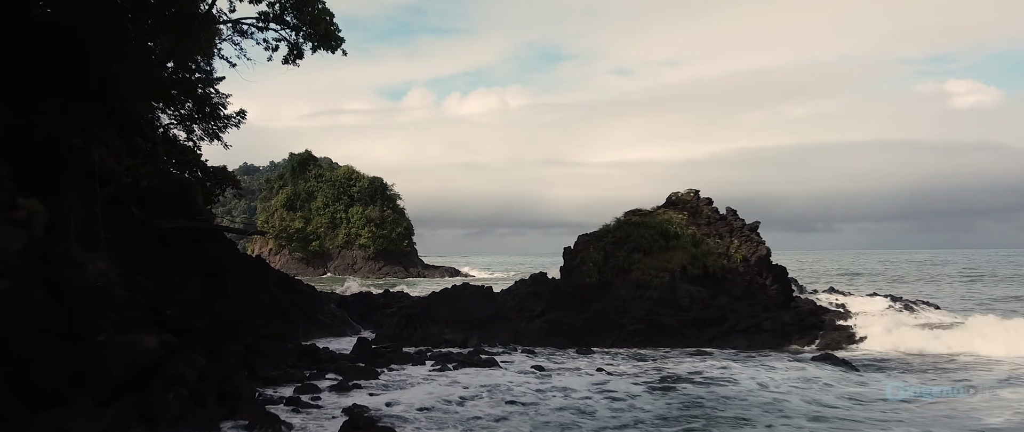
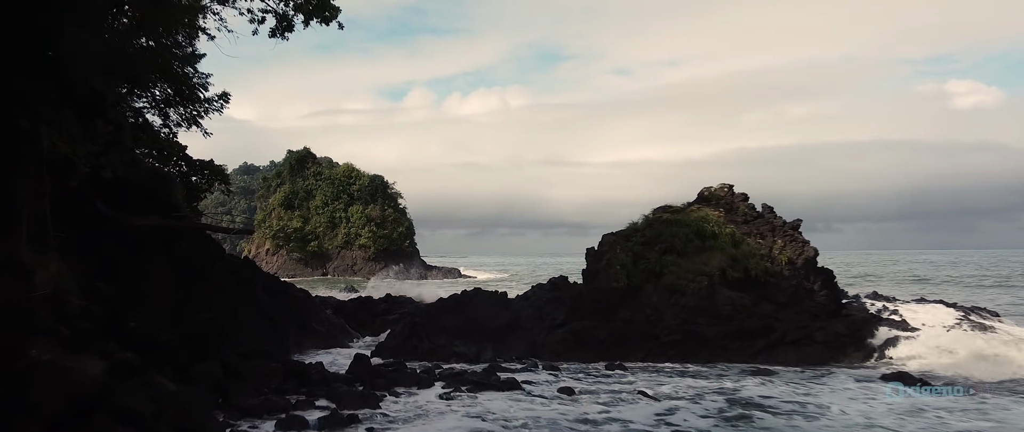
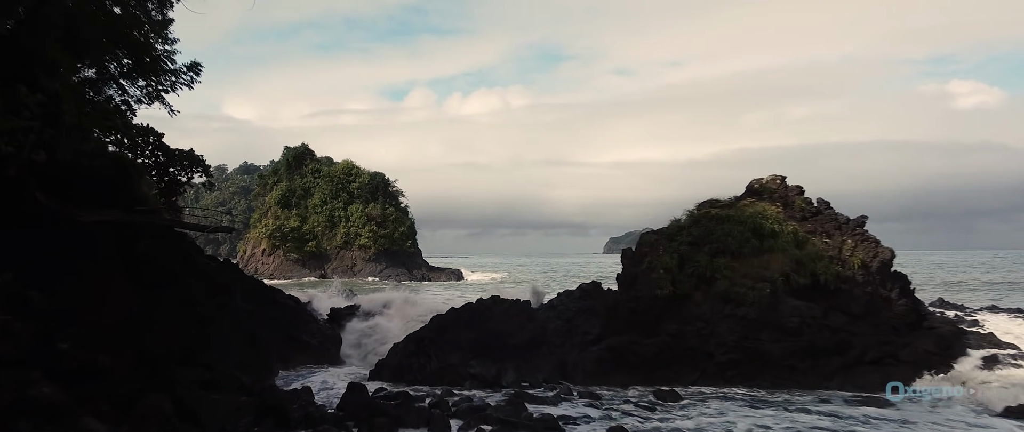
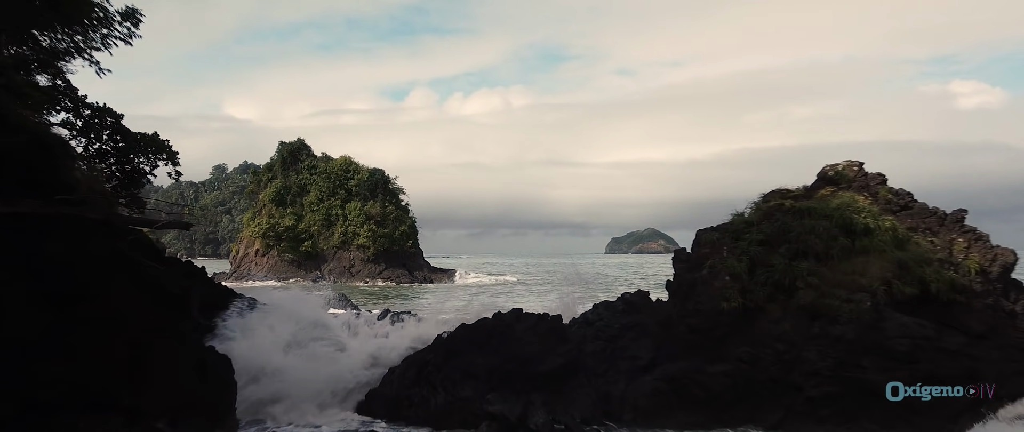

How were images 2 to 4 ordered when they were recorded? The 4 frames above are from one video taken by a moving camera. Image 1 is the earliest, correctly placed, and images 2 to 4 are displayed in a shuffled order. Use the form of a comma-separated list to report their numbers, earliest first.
2, 3, 4
